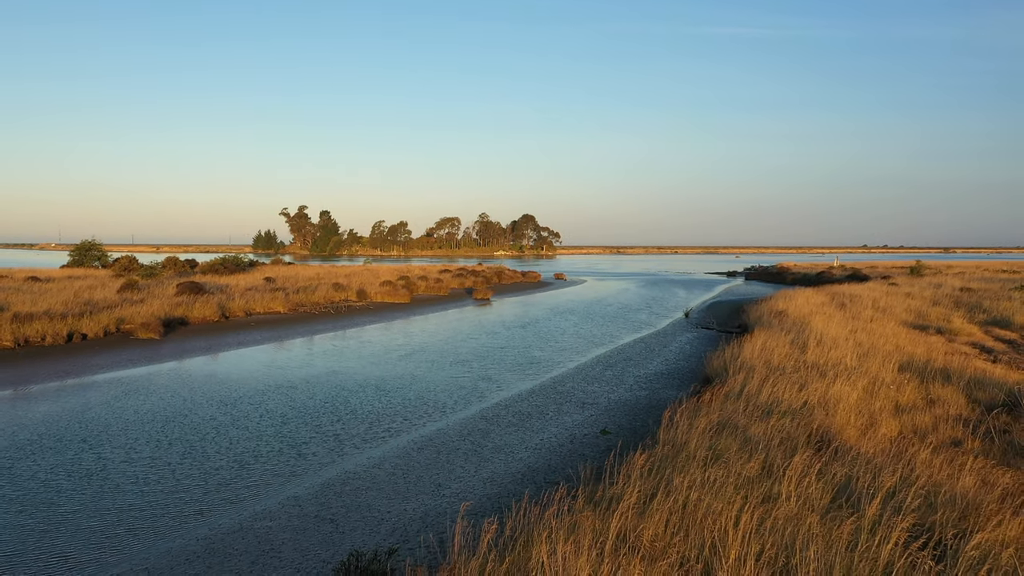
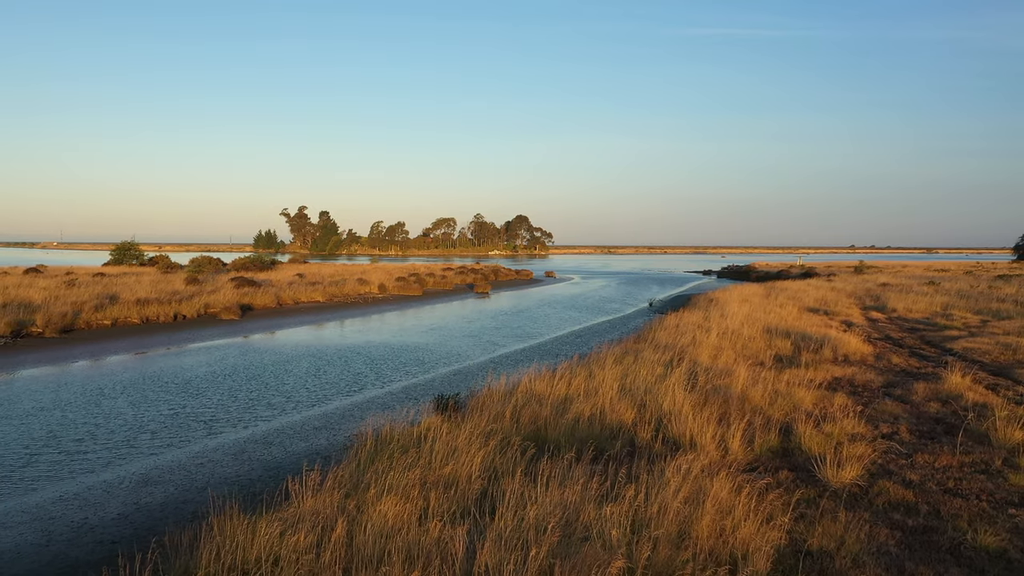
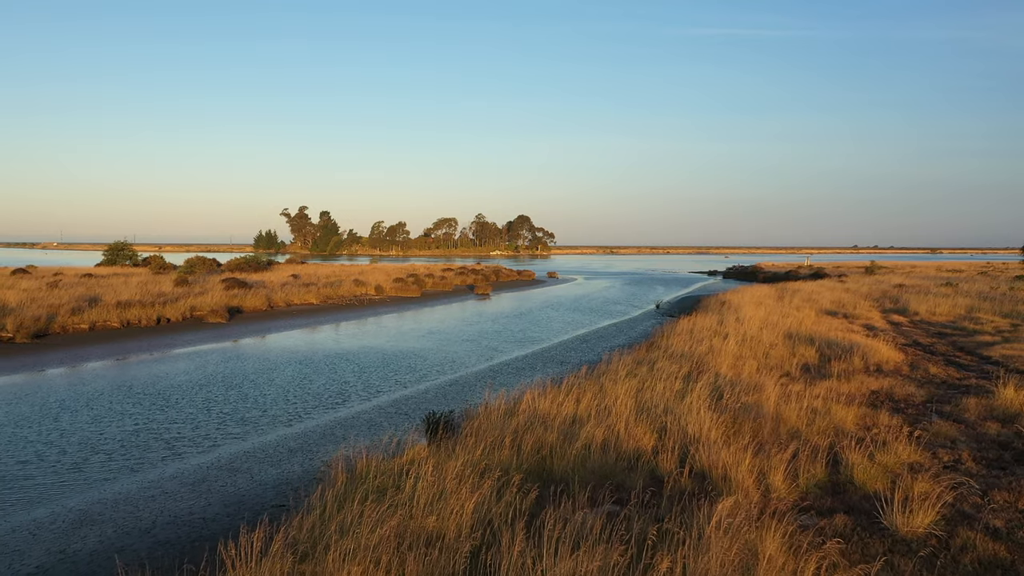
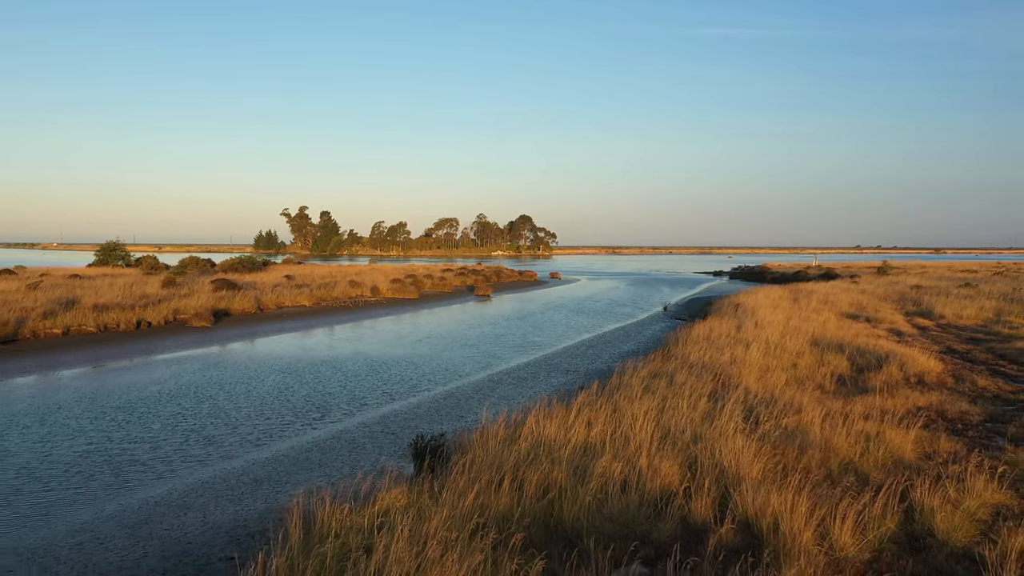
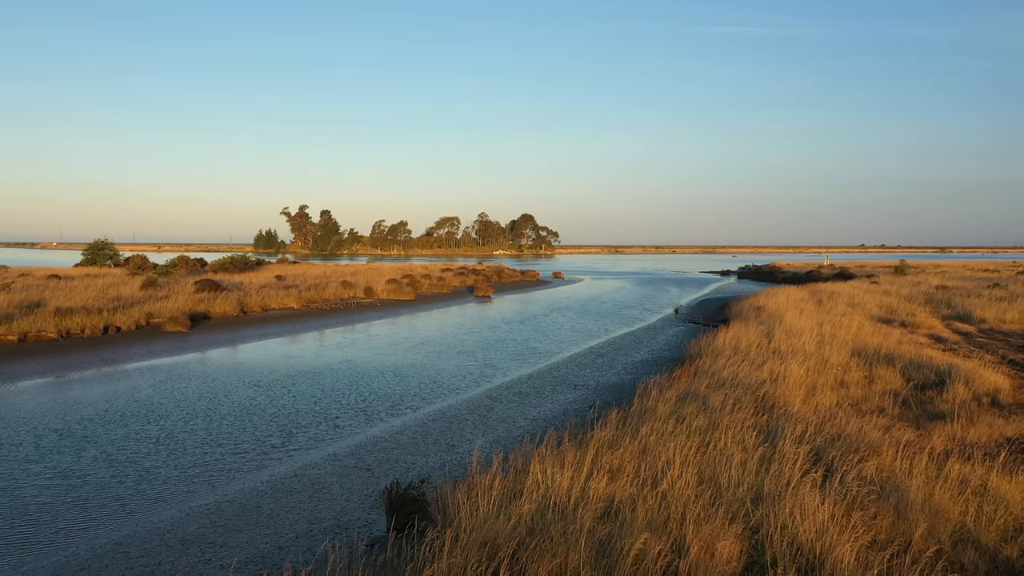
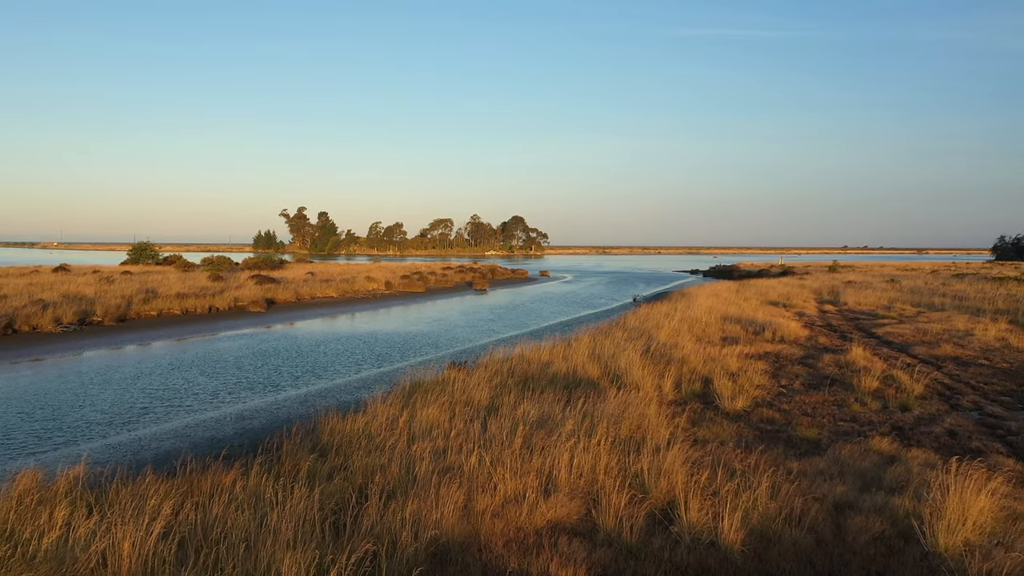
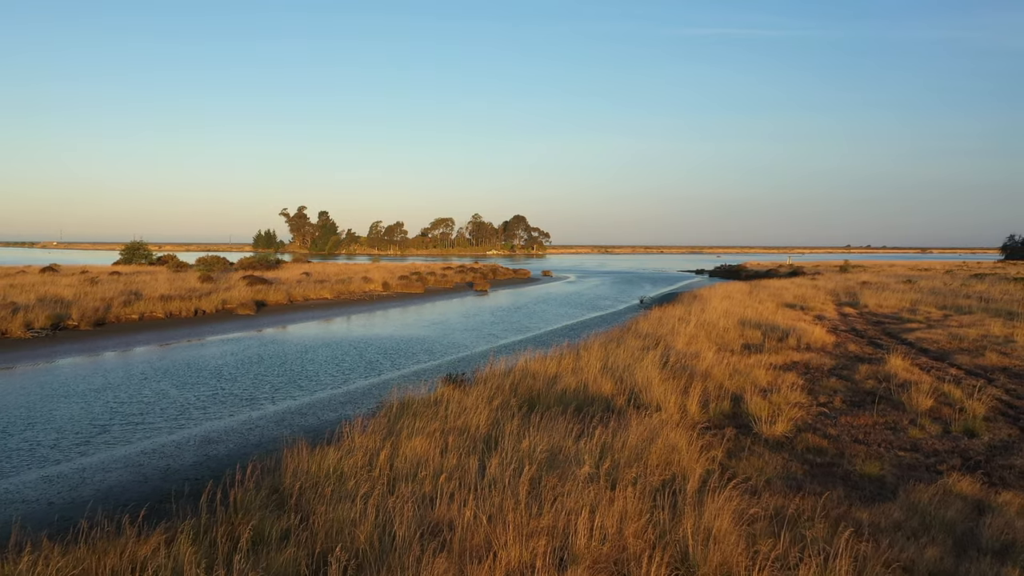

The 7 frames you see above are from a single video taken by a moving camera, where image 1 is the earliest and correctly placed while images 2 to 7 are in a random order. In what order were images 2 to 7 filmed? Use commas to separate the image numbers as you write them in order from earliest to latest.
5, 4, 3, 2, 7, 6
